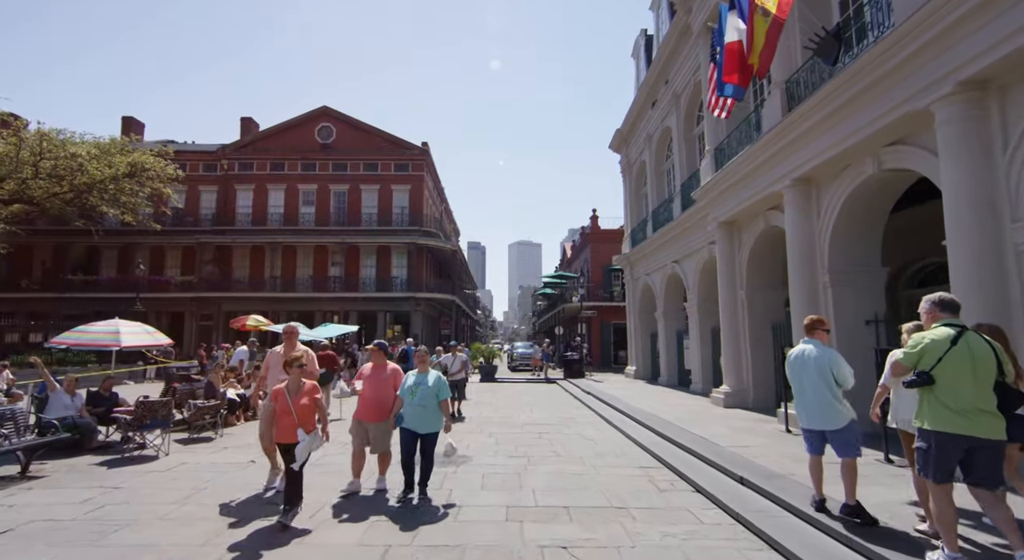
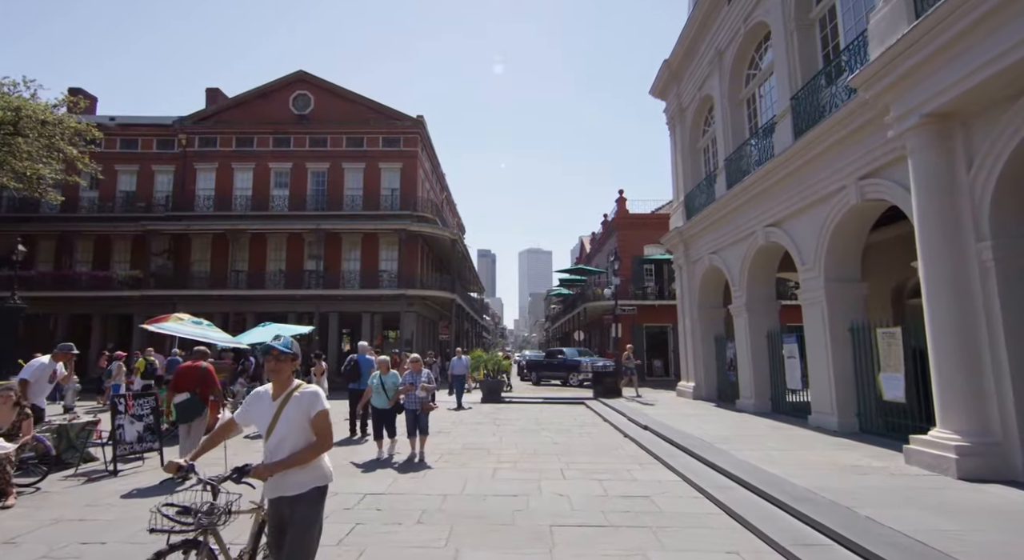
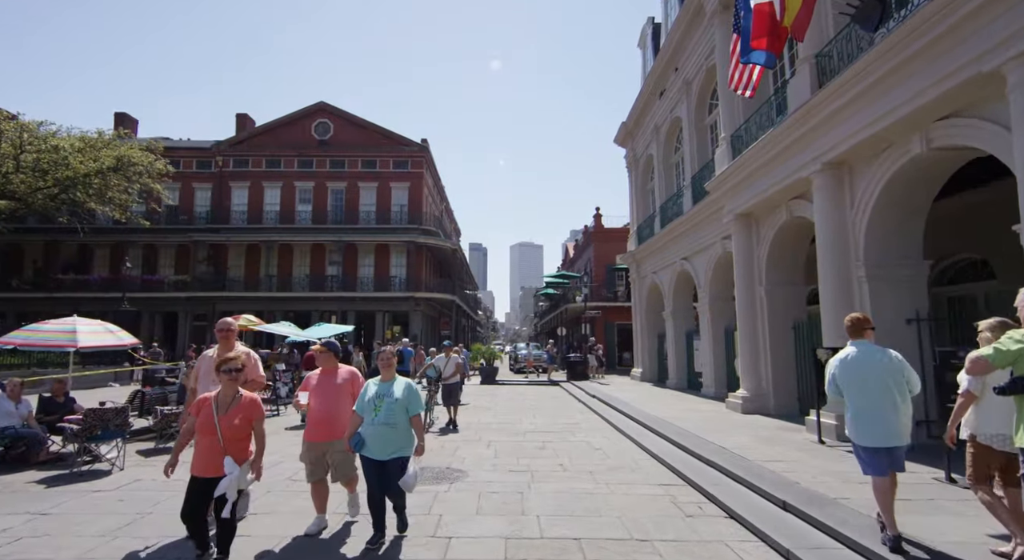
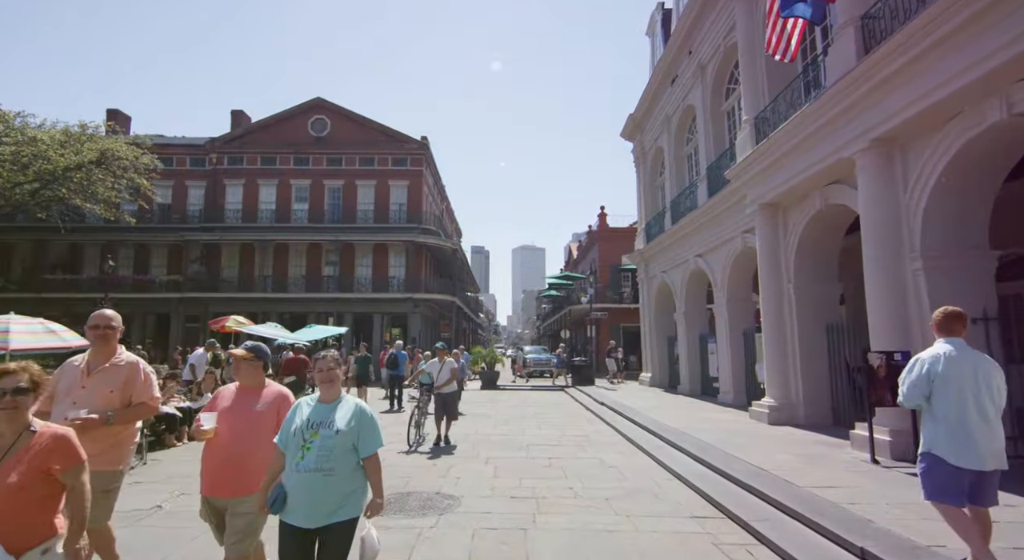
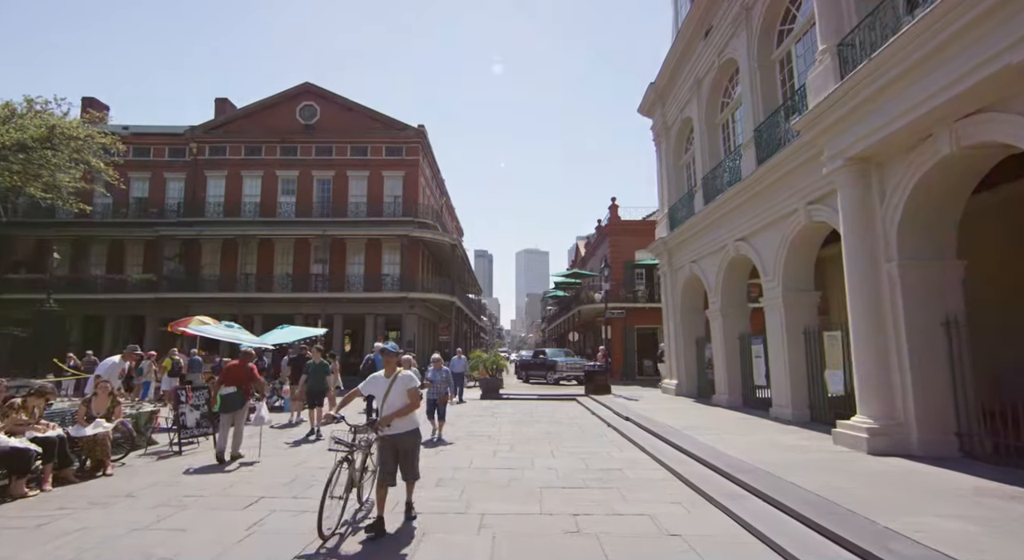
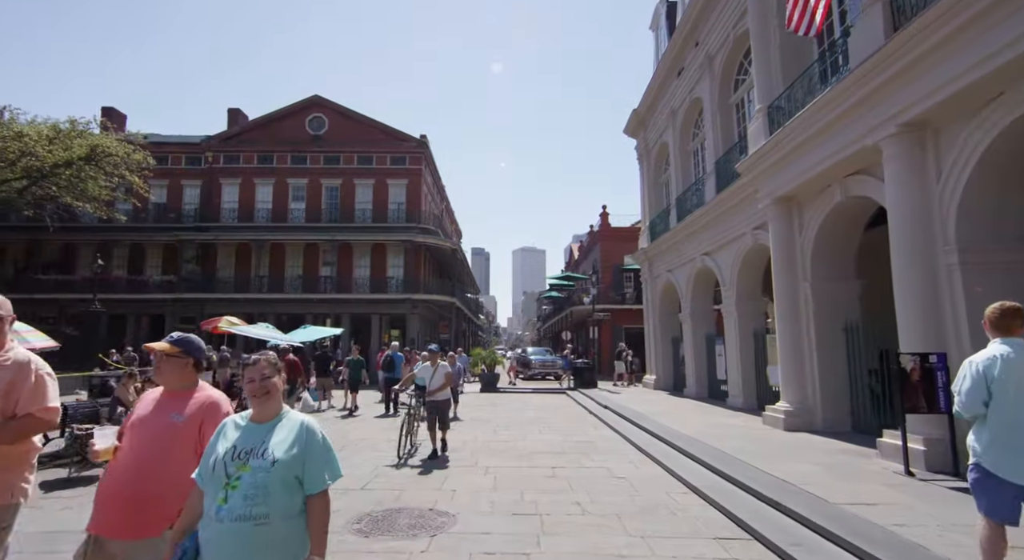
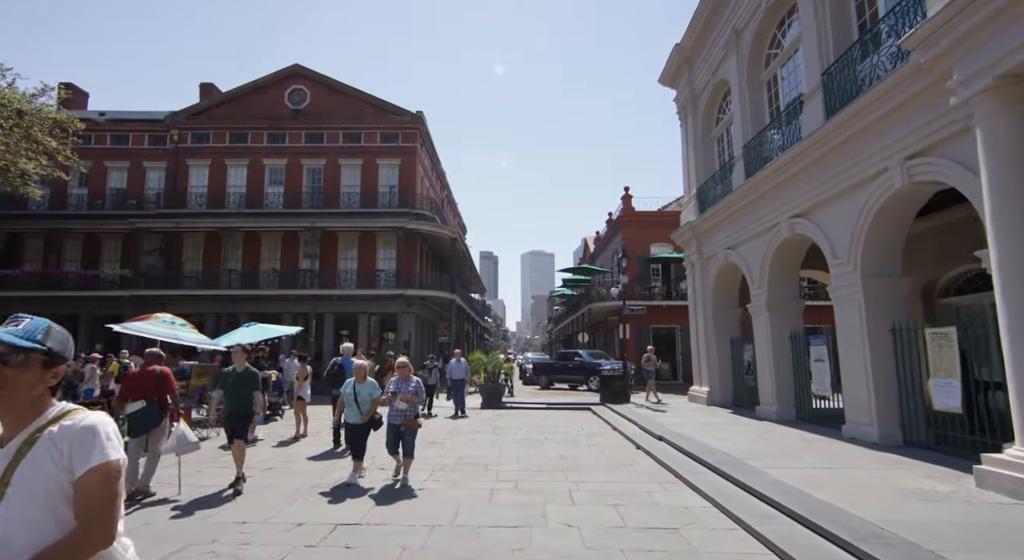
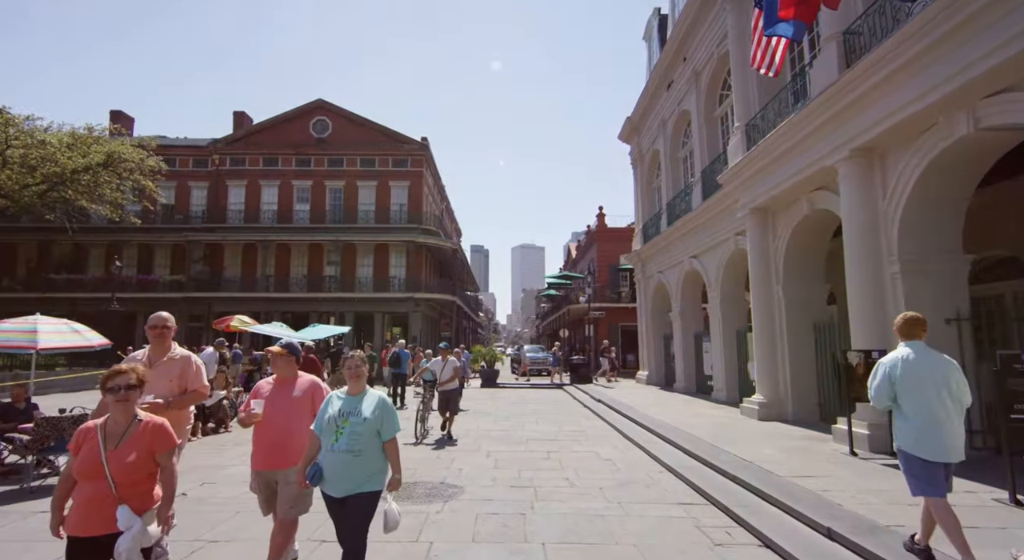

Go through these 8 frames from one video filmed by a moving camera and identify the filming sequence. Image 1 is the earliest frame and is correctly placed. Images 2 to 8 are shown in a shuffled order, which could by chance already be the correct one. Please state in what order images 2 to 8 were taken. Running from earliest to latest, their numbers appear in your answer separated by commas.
3, 8, 4, 6, 5, 2, 7
